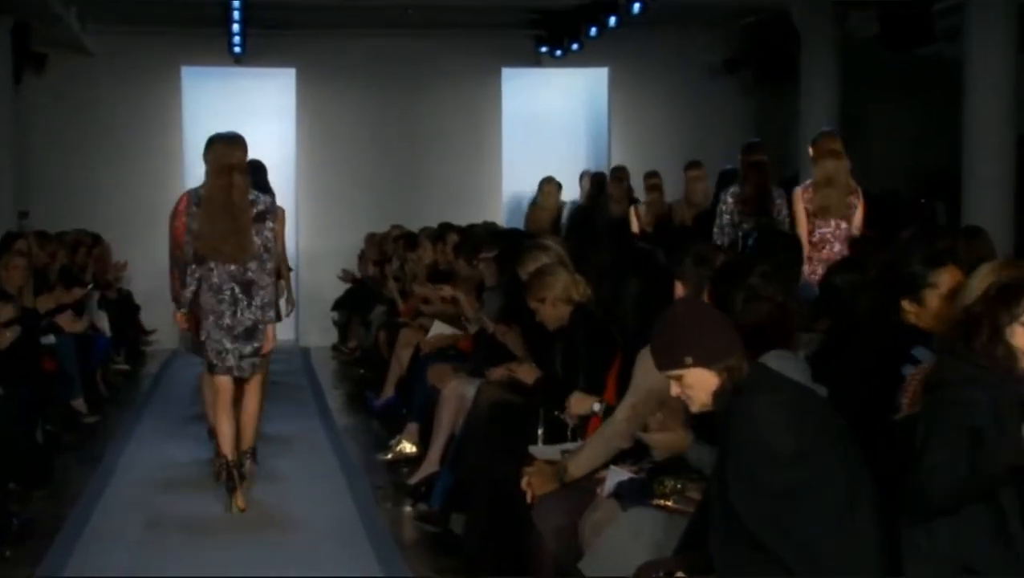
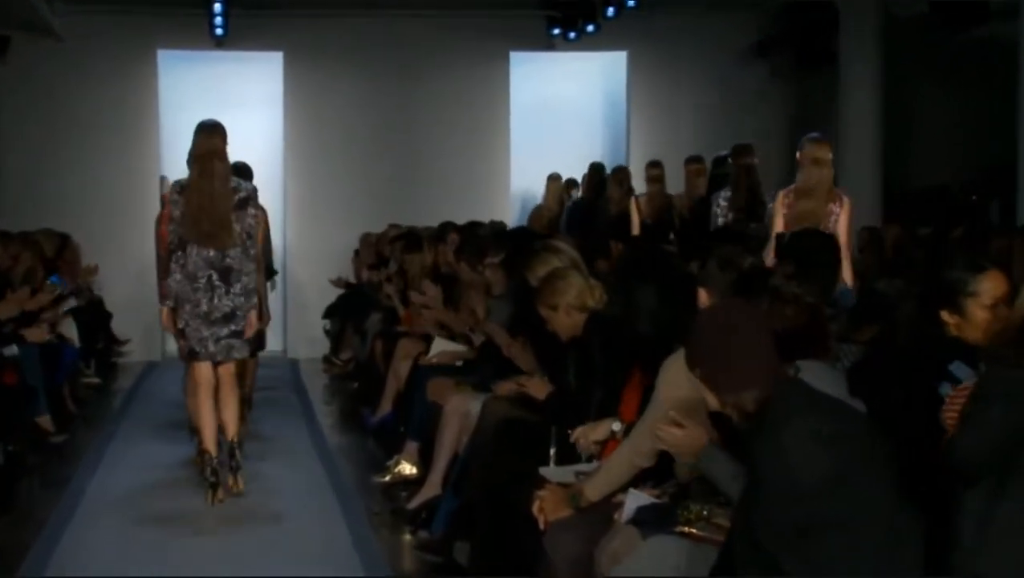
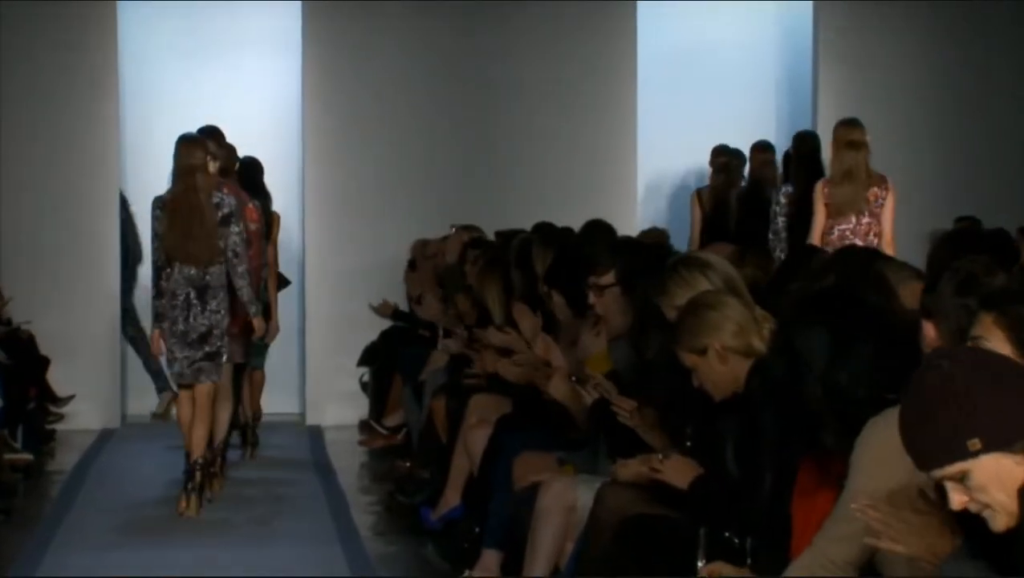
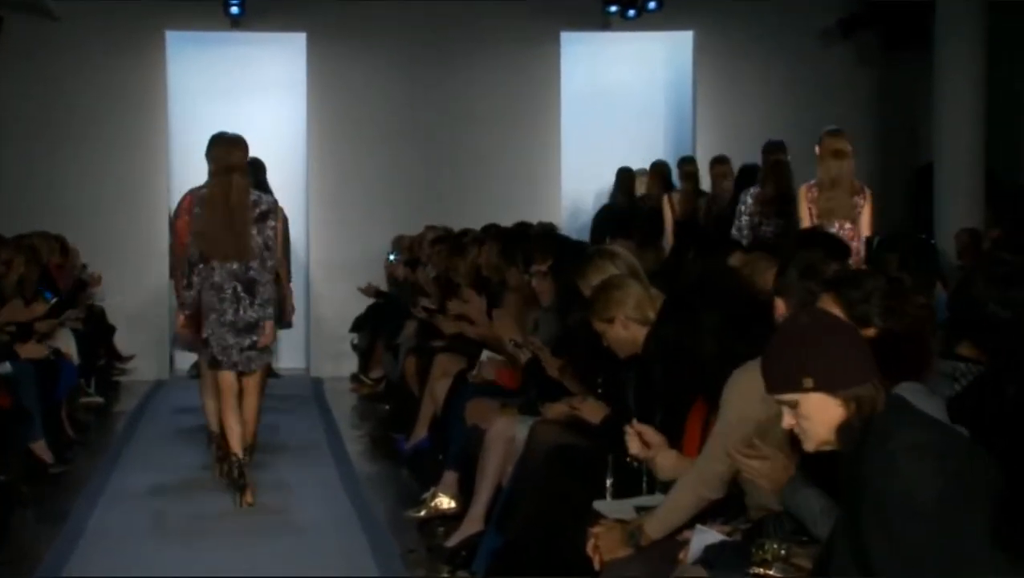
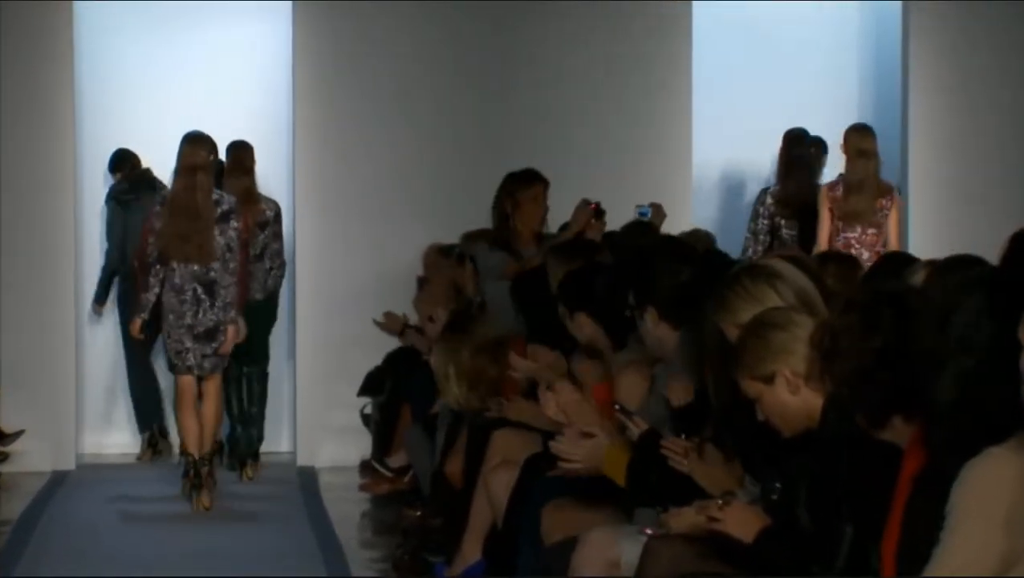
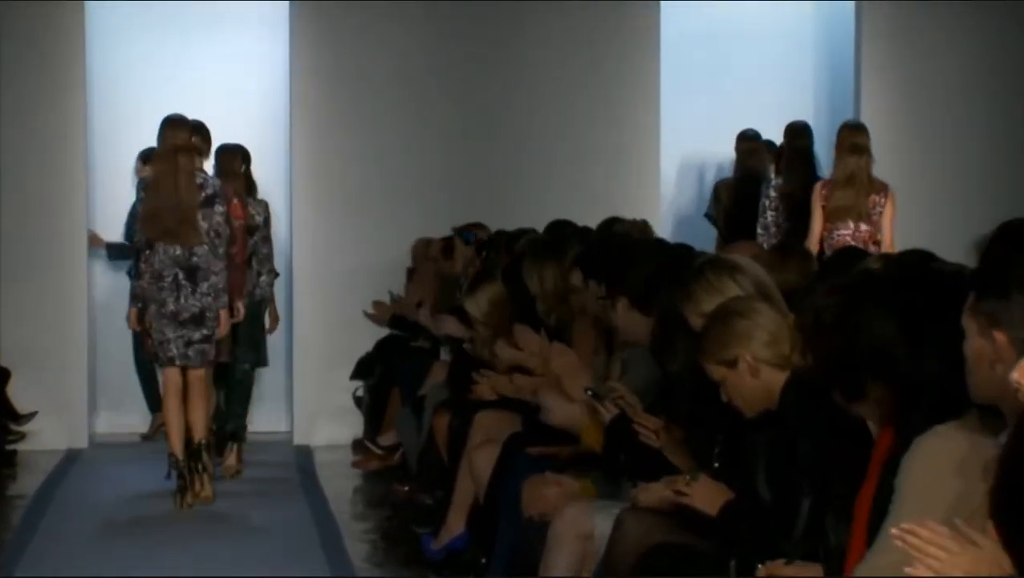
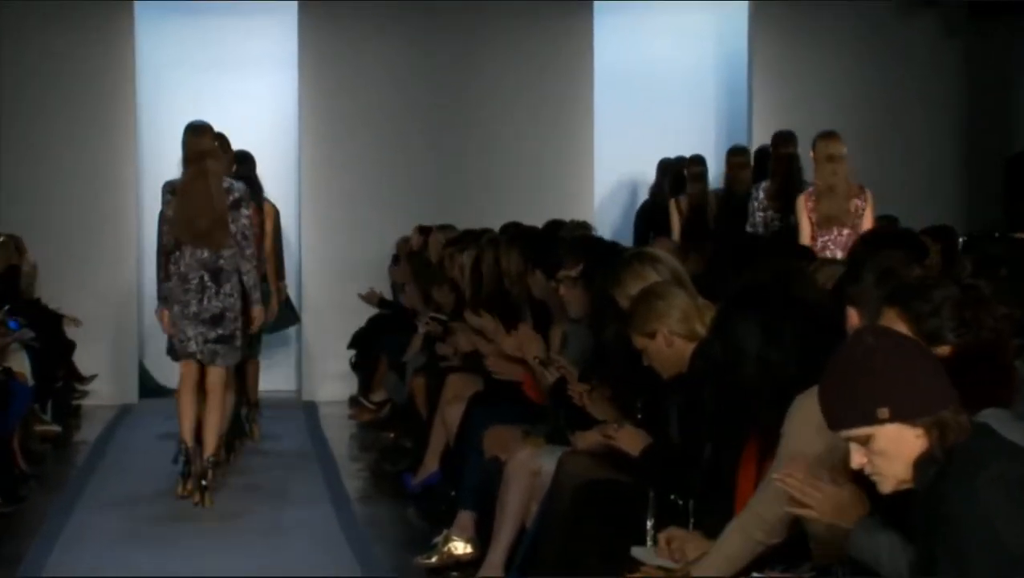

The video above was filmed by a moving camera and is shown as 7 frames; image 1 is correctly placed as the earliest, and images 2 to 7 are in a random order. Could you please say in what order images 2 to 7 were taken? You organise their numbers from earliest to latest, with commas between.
2, 4, 7, 3, 6, 5
